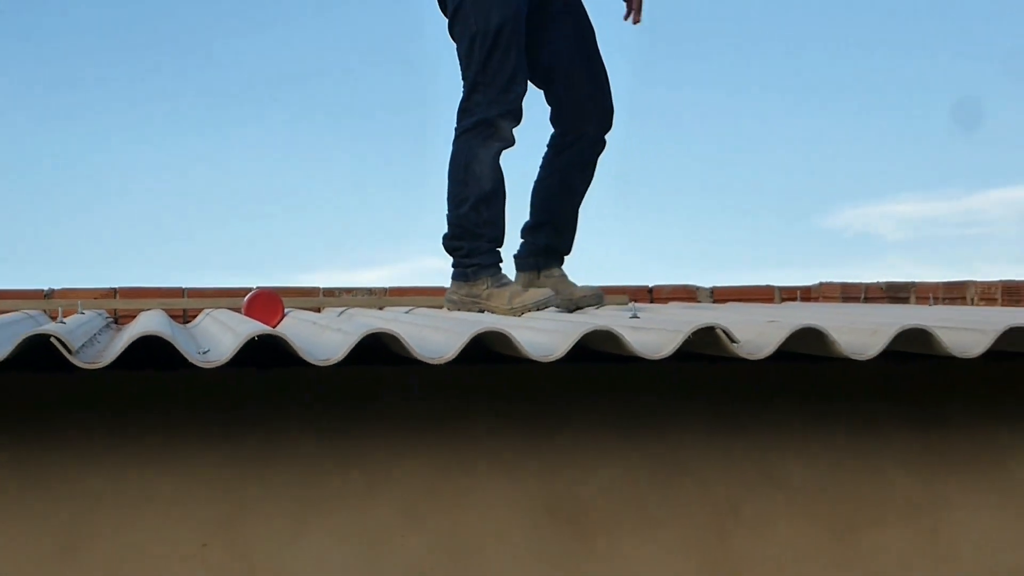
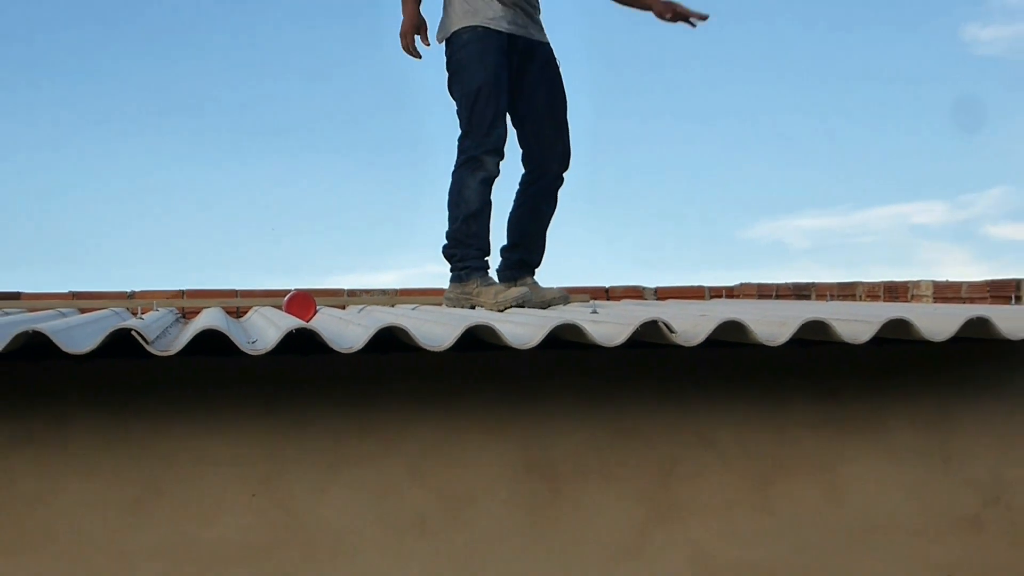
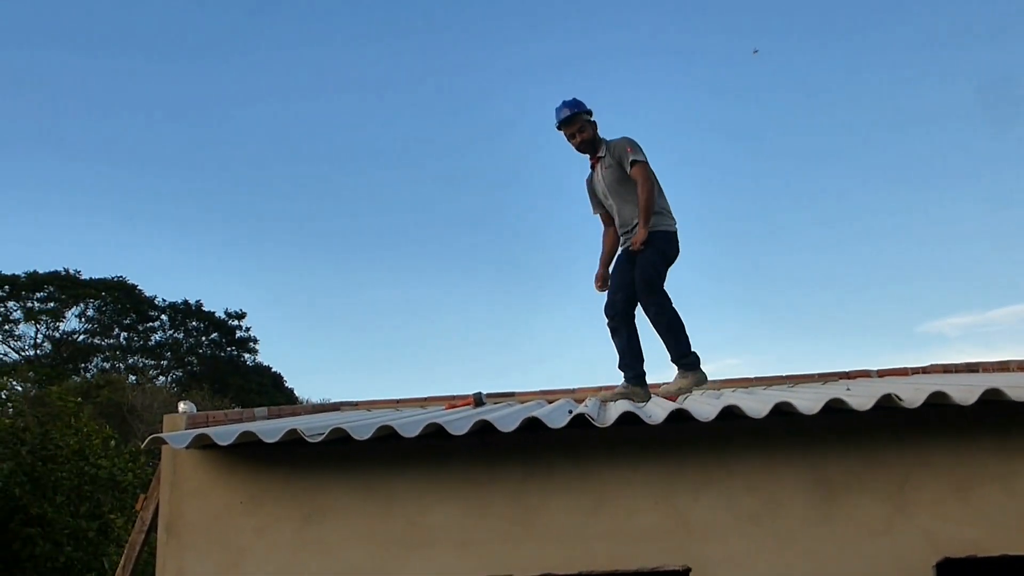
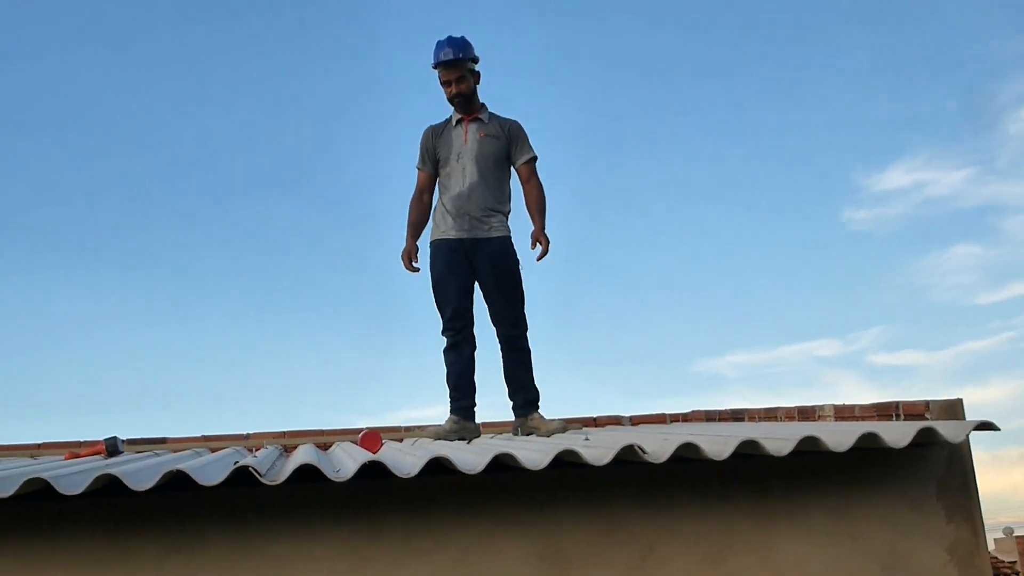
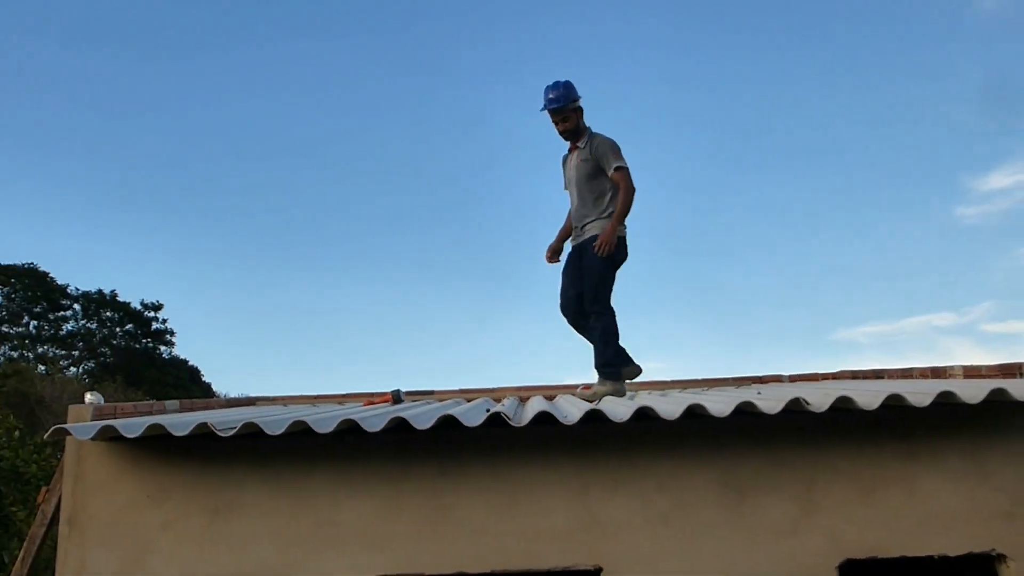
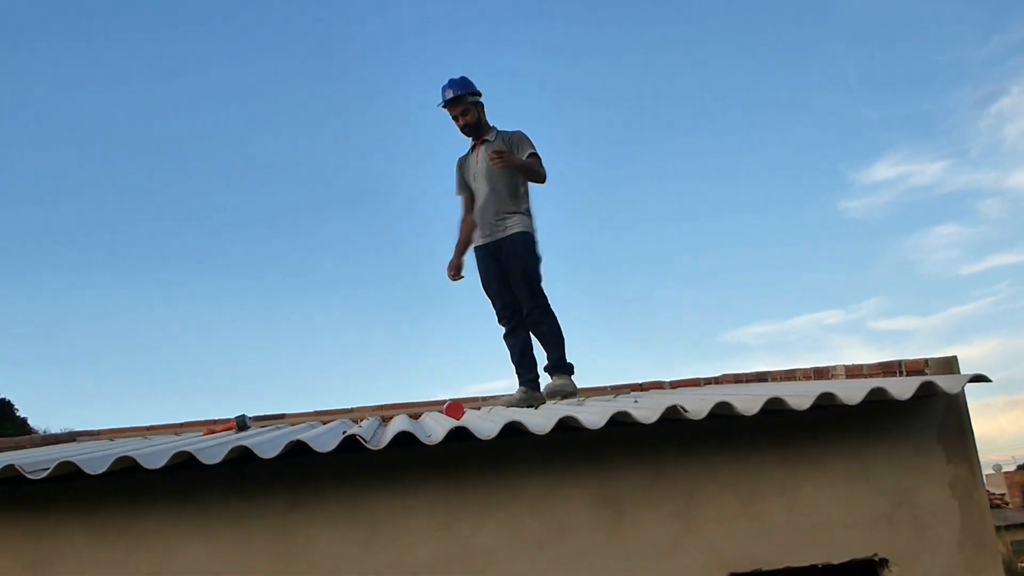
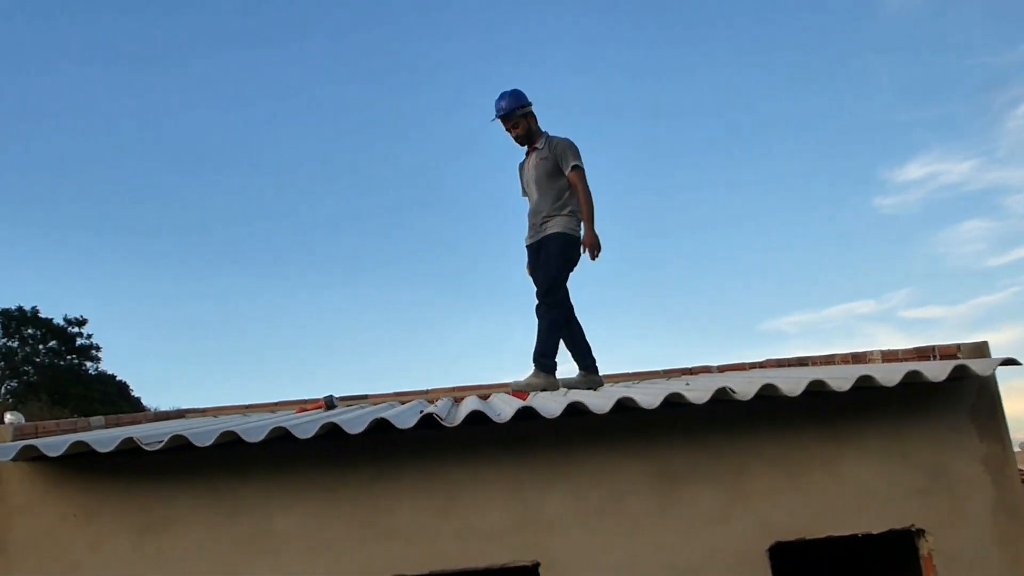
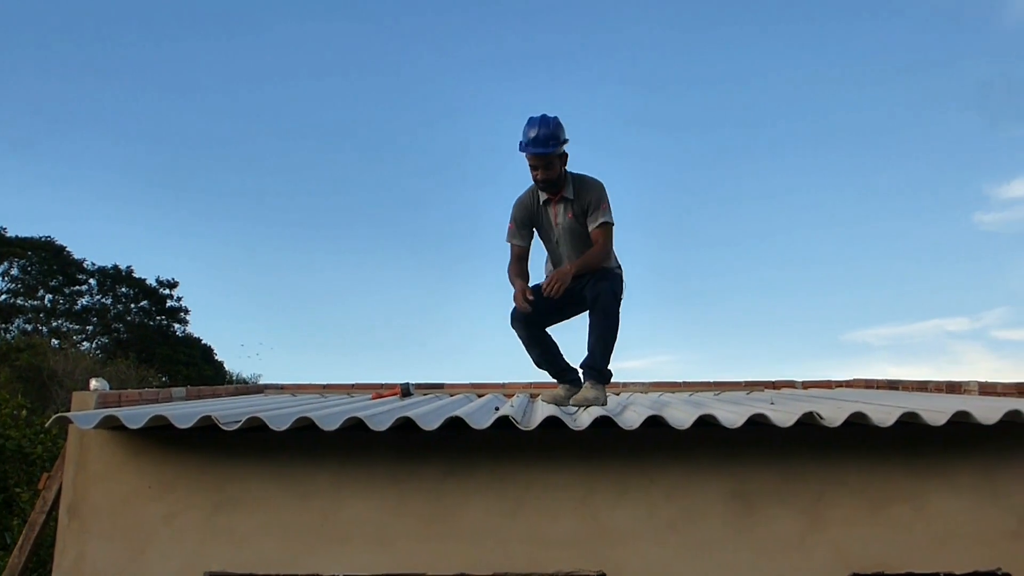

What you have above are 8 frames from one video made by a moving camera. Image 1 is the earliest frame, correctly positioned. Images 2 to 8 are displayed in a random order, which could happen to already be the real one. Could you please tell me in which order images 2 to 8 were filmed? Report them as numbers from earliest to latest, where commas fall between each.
2, 4, 6, 7, 5, 3, 8
